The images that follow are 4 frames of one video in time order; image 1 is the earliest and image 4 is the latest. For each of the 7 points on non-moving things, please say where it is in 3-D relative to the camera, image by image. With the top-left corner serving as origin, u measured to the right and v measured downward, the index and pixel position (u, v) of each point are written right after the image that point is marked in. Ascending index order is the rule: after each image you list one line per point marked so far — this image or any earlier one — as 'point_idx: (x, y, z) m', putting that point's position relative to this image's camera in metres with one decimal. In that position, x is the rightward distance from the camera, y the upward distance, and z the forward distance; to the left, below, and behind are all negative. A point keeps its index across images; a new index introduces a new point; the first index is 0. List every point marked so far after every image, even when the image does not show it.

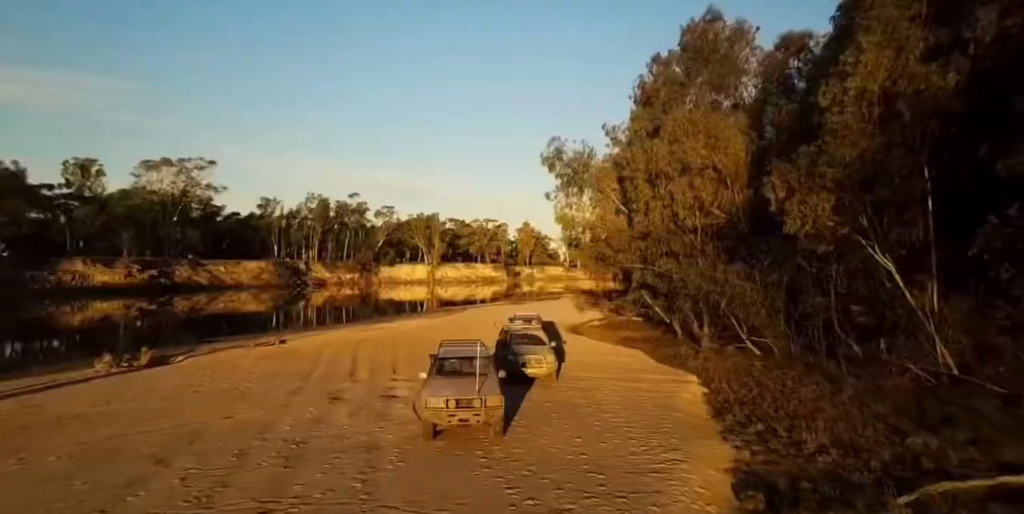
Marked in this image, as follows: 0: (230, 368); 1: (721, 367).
0: (-10.5, -4.1, +18.2) m
1: (+8.2, -4.3, +19.1) m
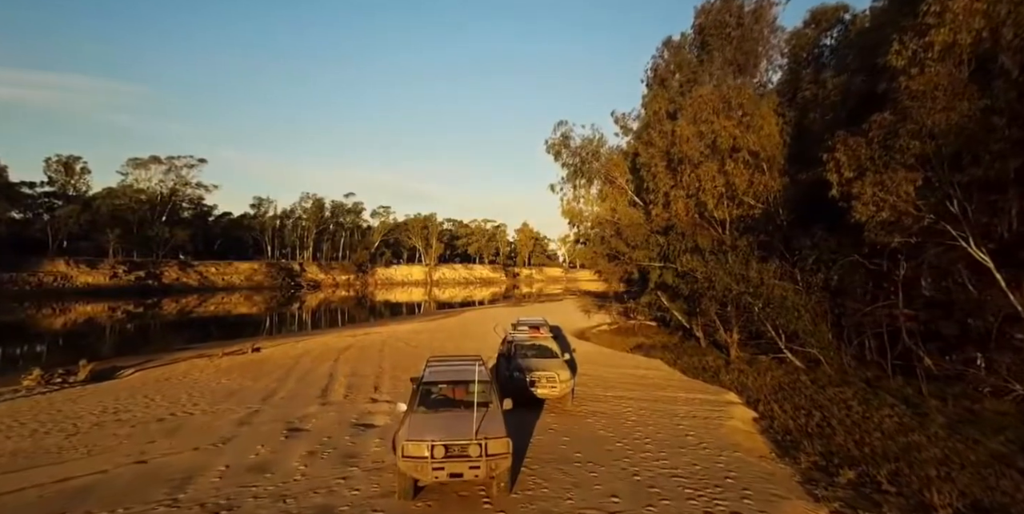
0: (-10.3, -4.0, +15.3) m
1: (+8.3, -4.2, +16.3) m
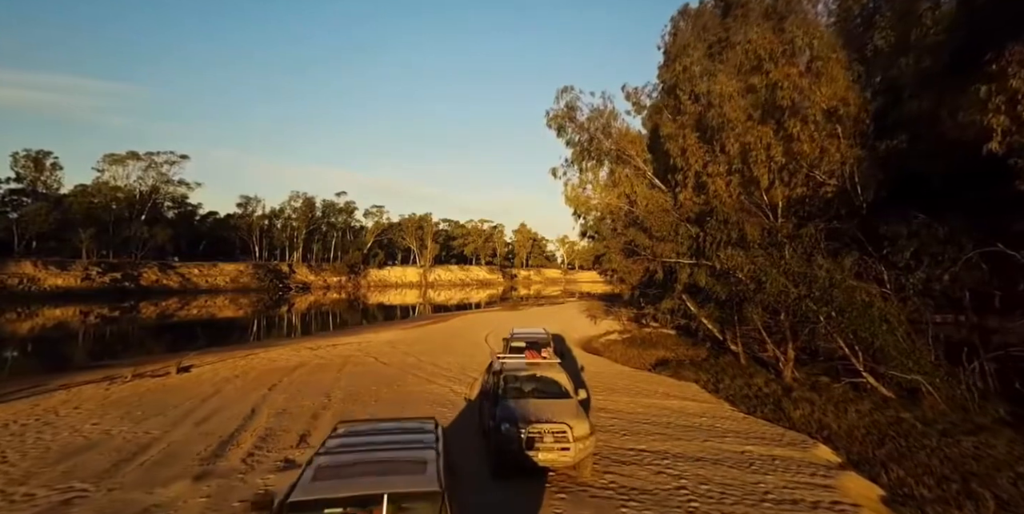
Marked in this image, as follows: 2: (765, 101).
0: (-10.6, -3.8, +10.7) m
1: (+8.1, -4.0, +11.6) m
2: (+7.7, +4.7, +14.8) m
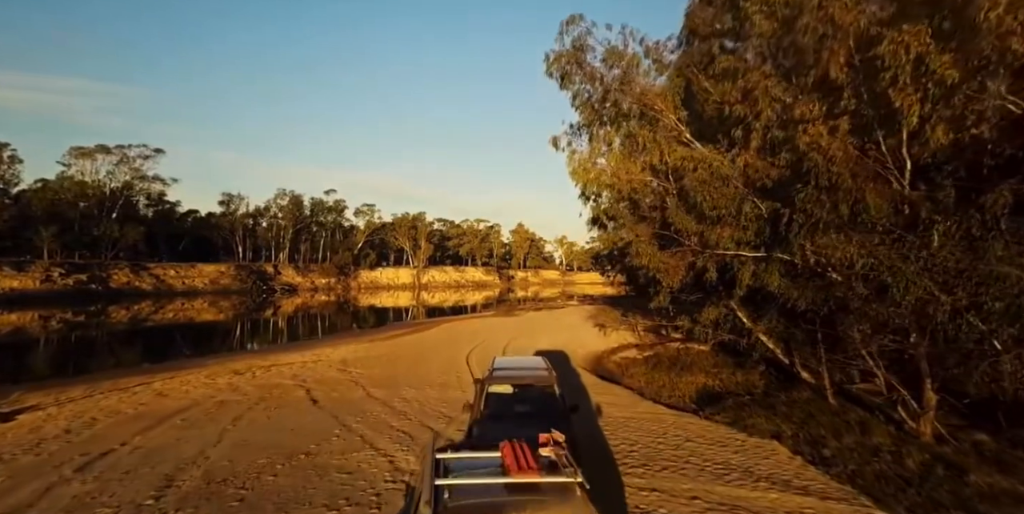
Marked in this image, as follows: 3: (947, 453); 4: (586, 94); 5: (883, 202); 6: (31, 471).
0: (-10.9, -3.6, +4.7) m
1: (+7.7, -3.7, +5.7) m
2: (+7.3, +5.0, +8.9) m
3: (+8.3, -3.8, +9.4) m
4: (+2.8, +5.9, +17.9) m
5: (+7.4, +1.1, +9.7) m
6: (-8.3, -3.8, +8.5) m
